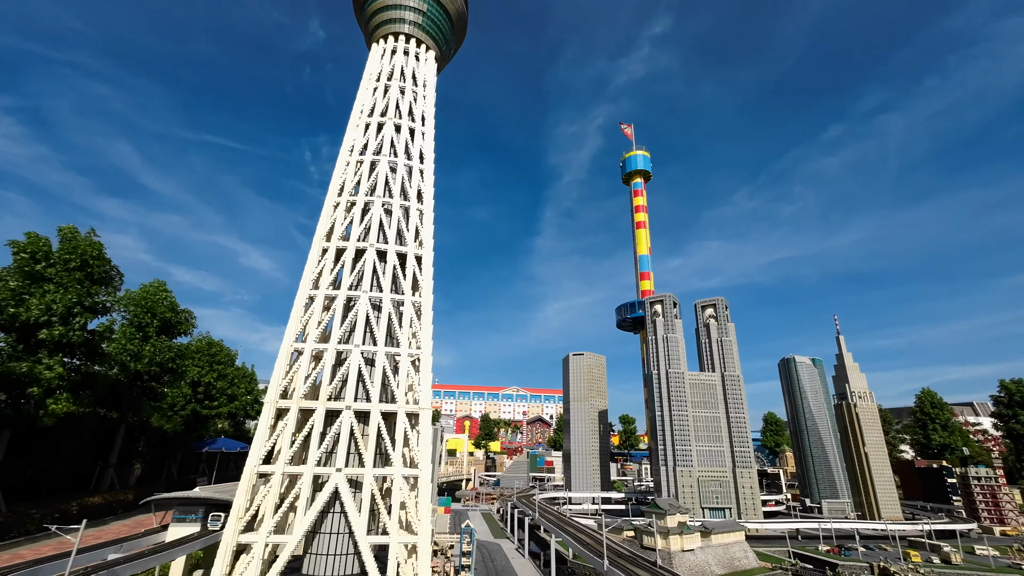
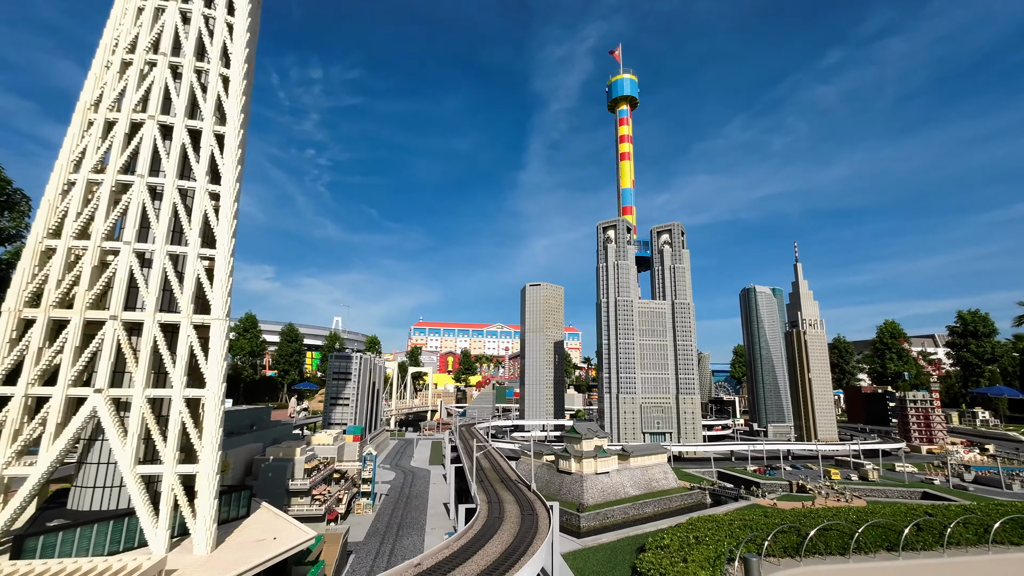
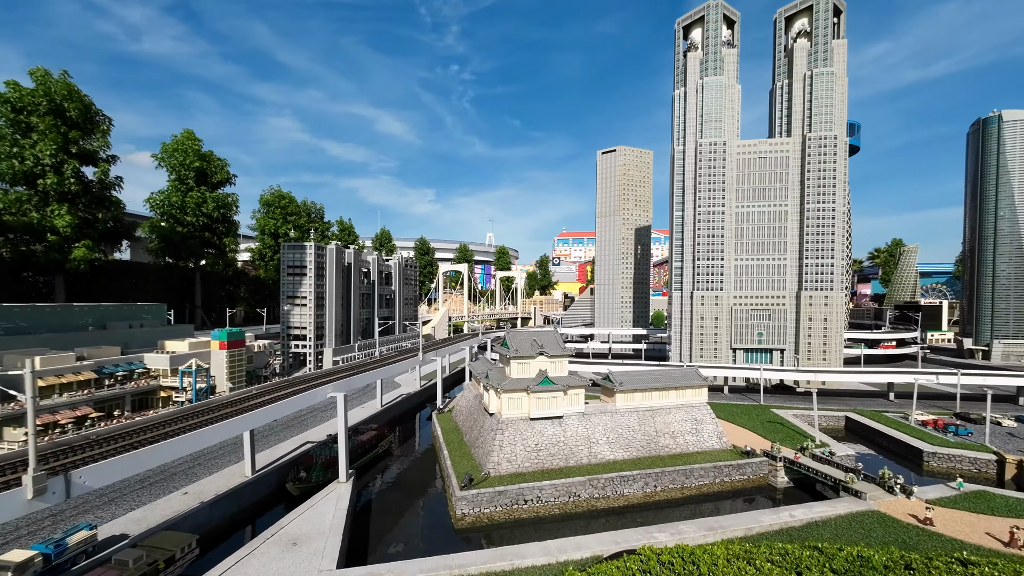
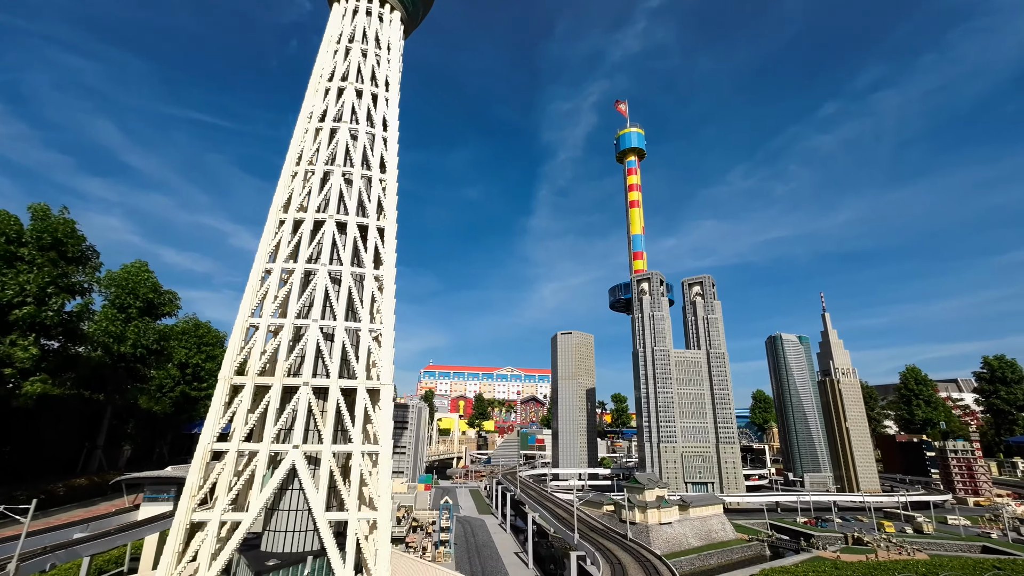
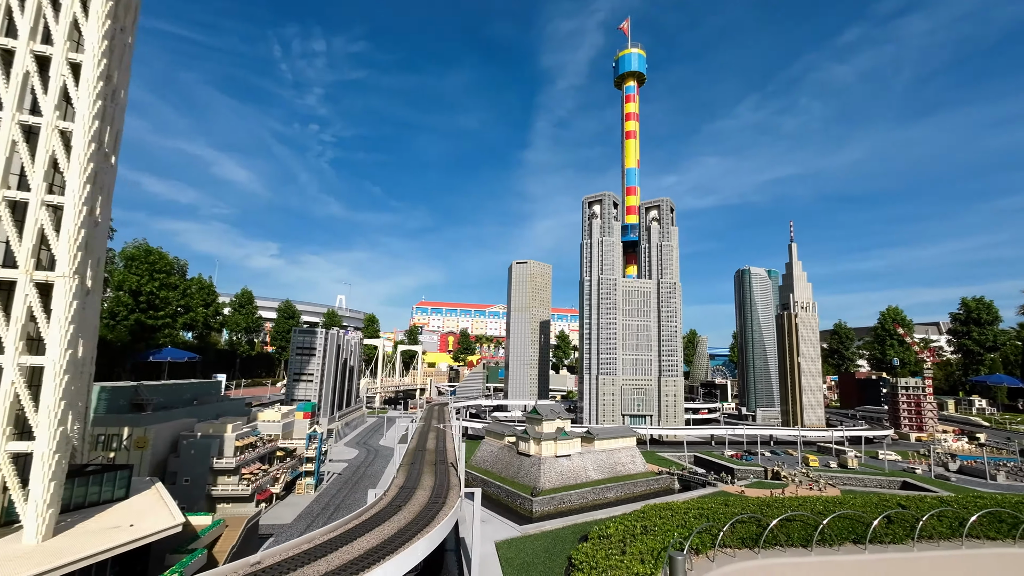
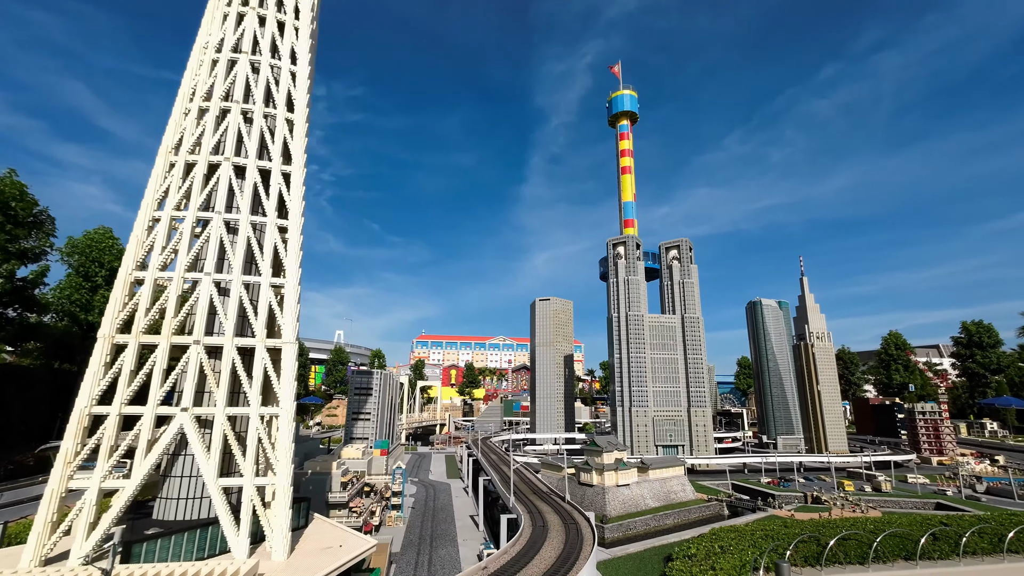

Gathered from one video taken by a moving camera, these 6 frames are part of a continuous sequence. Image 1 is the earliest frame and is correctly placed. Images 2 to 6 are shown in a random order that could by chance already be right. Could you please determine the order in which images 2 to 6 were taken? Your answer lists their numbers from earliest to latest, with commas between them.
4, 6, 2, 5, 3
